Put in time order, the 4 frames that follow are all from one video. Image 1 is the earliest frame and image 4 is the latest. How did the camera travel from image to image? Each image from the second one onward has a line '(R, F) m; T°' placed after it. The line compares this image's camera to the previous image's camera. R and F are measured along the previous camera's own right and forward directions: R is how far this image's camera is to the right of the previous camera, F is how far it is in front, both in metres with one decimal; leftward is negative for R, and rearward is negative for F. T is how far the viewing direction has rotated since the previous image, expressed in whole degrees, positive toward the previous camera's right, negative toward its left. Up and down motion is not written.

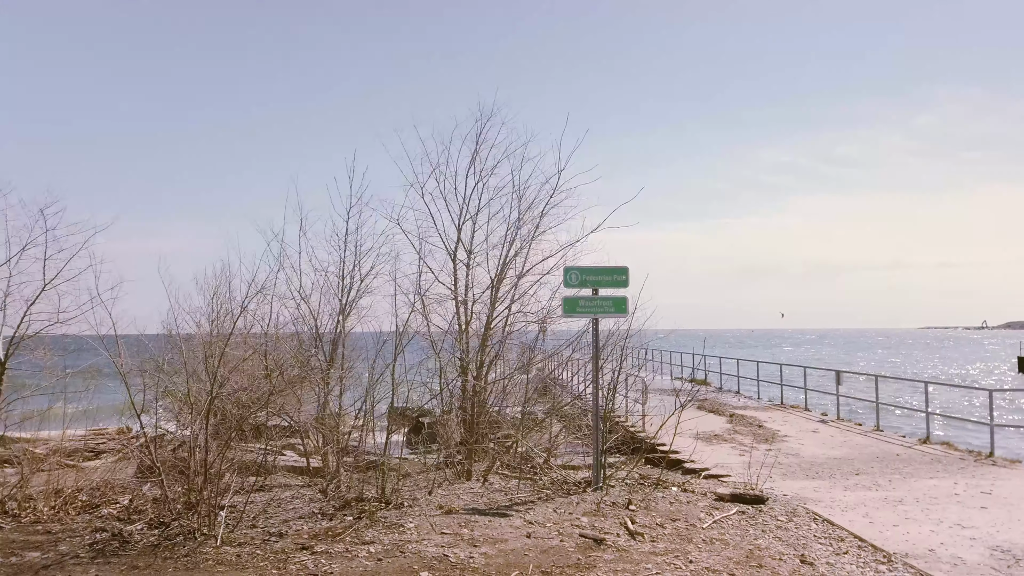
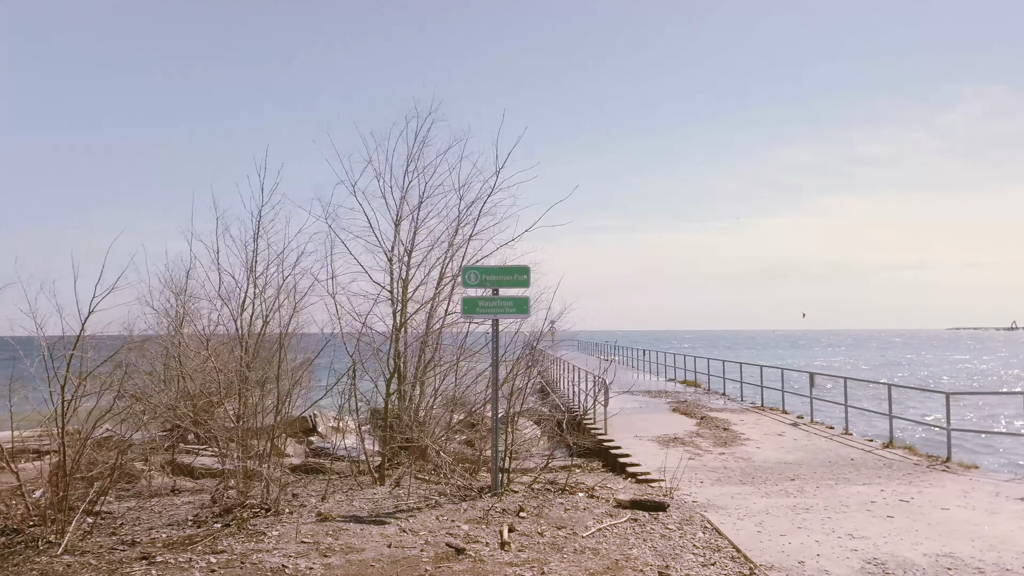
(+1.1, +0.2) m; -1°
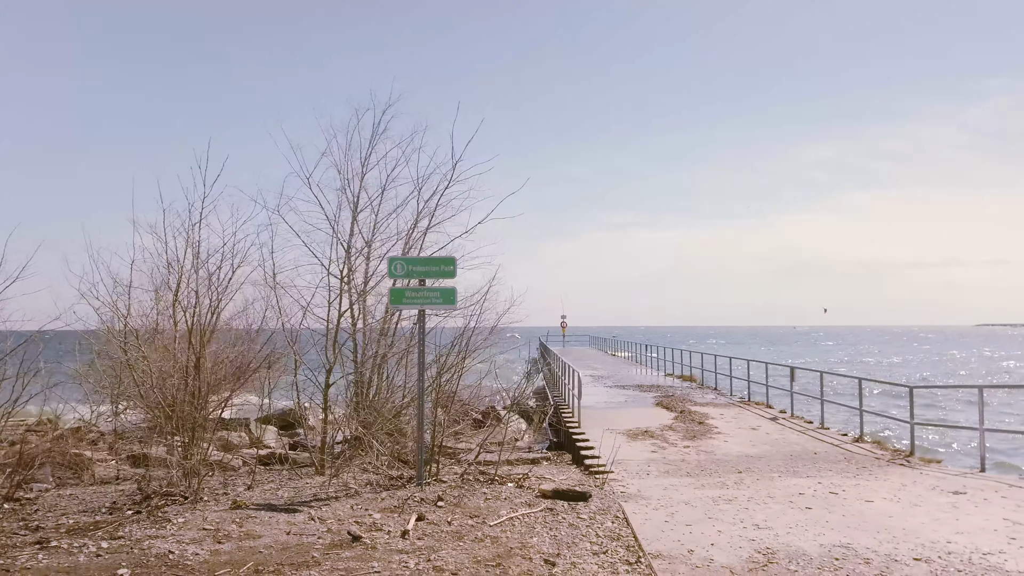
(+0.8, 0.0) m; -1°
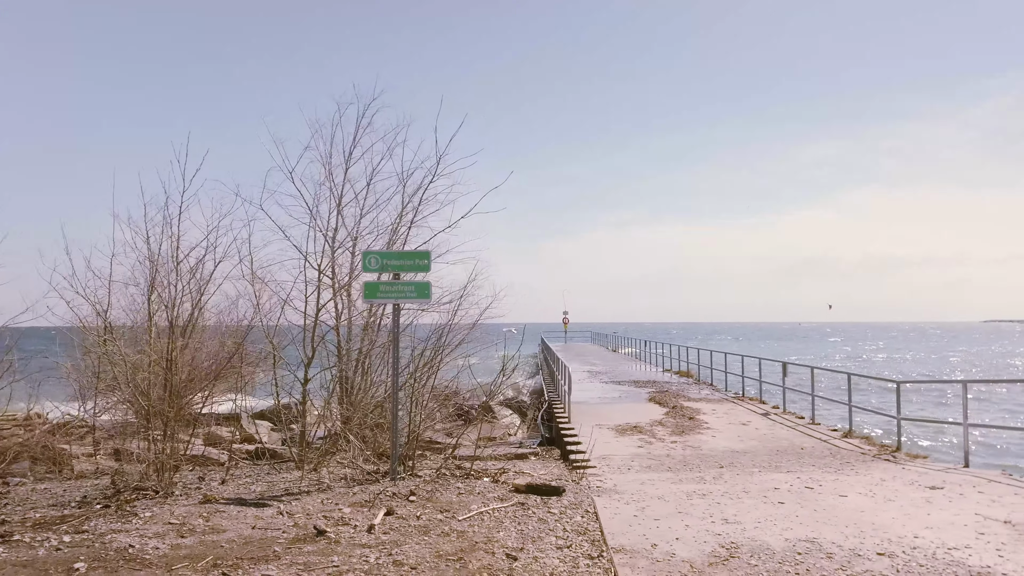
(+0.3, 0.0) m; 0°
